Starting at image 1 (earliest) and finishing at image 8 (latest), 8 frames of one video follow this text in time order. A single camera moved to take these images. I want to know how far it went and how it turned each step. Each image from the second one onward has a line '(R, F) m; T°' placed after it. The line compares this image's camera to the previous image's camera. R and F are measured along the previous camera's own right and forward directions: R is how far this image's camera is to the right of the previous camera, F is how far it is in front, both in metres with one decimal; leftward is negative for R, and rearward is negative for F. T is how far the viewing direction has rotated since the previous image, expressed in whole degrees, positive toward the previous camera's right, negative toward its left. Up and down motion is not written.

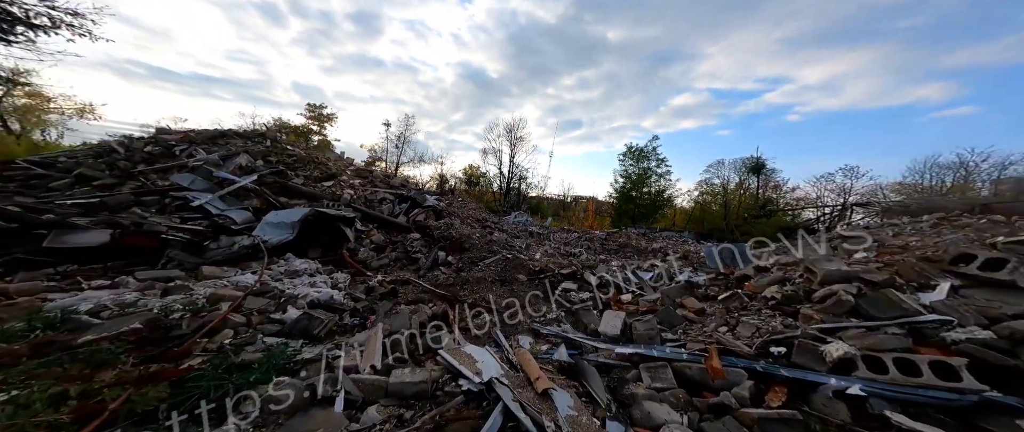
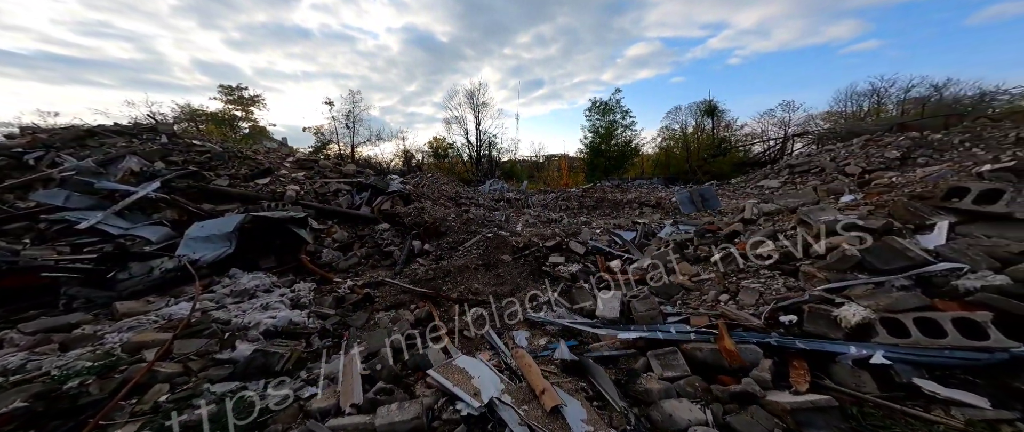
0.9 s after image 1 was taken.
(0.0, +0.3) m; +5°
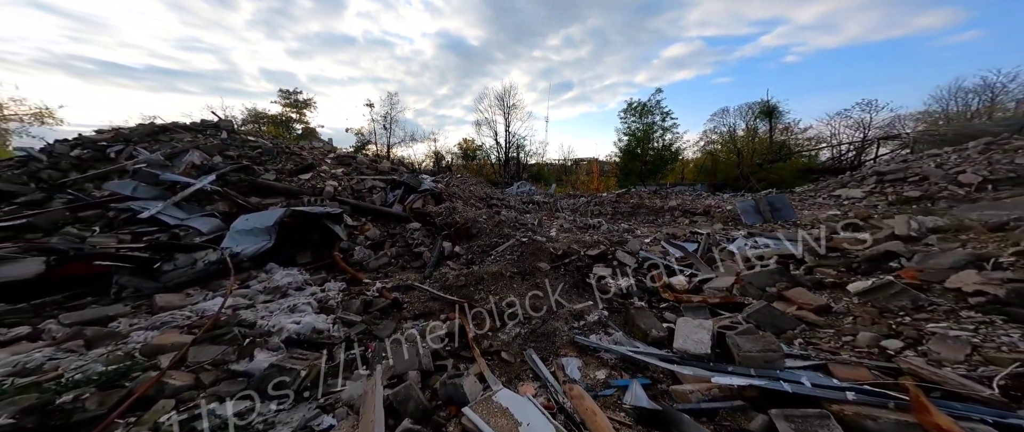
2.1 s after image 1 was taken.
(-0.1, +0.5) m; -7°
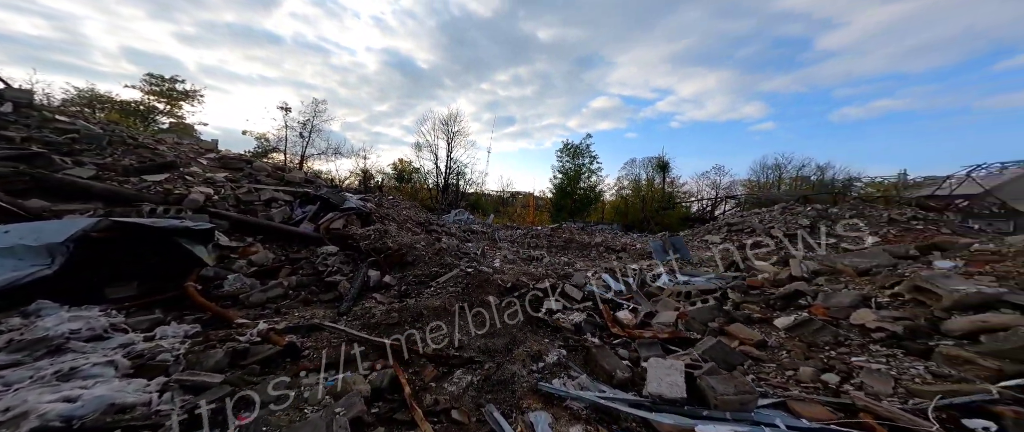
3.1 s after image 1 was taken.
(-0.1, +0.5) m; +14°
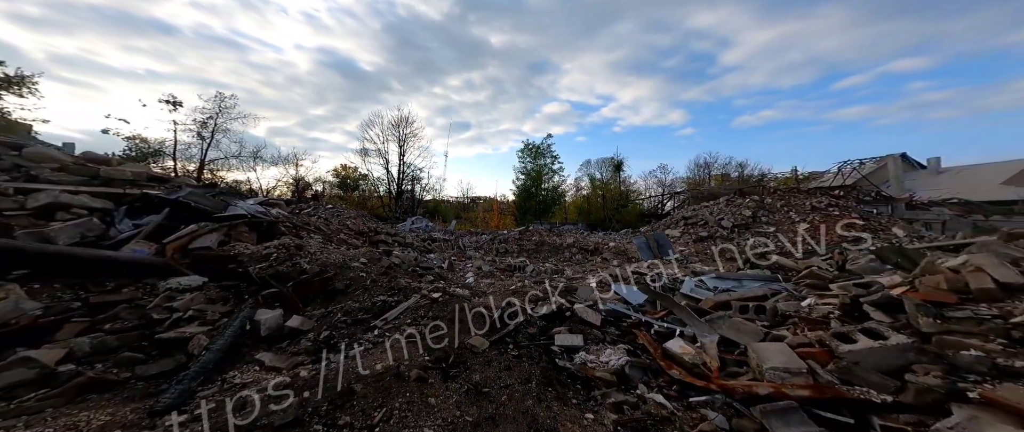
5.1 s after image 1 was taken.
(-0.2, +1.6) m; +7°
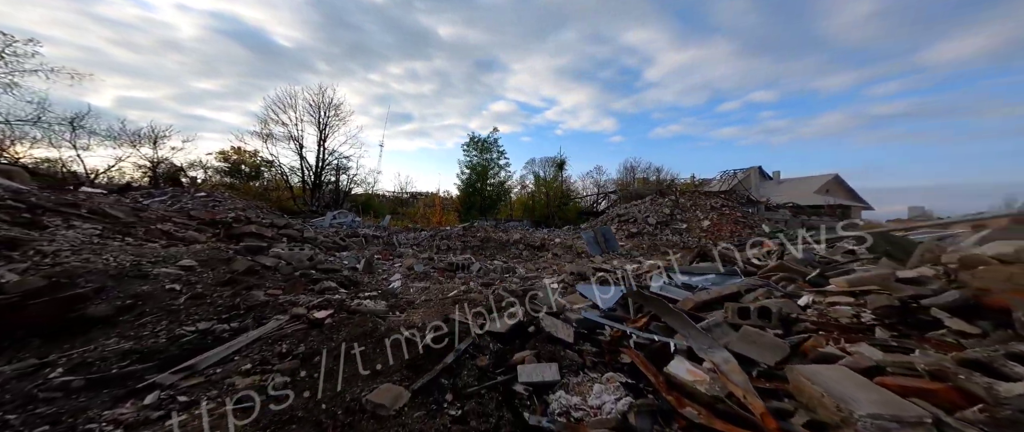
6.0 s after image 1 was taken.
(0.0, +1.0) m; +10°
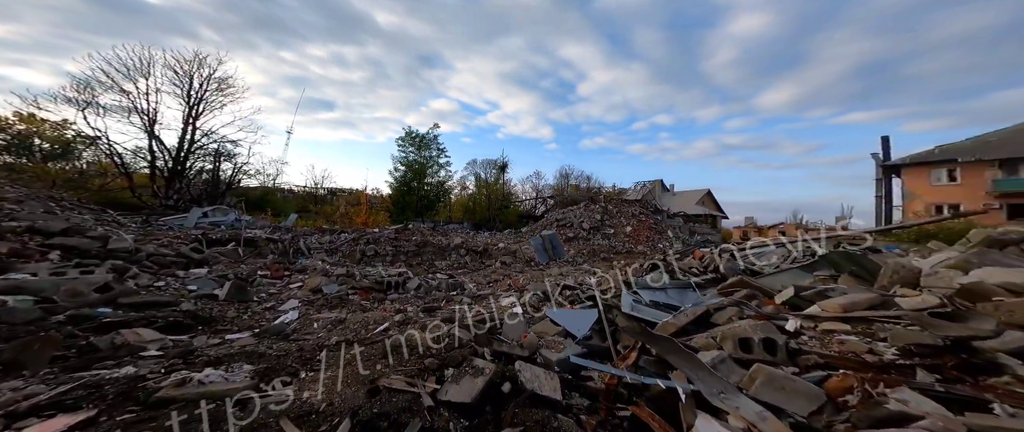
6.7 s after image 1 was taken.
(-0.2, +0.8) m; +11°
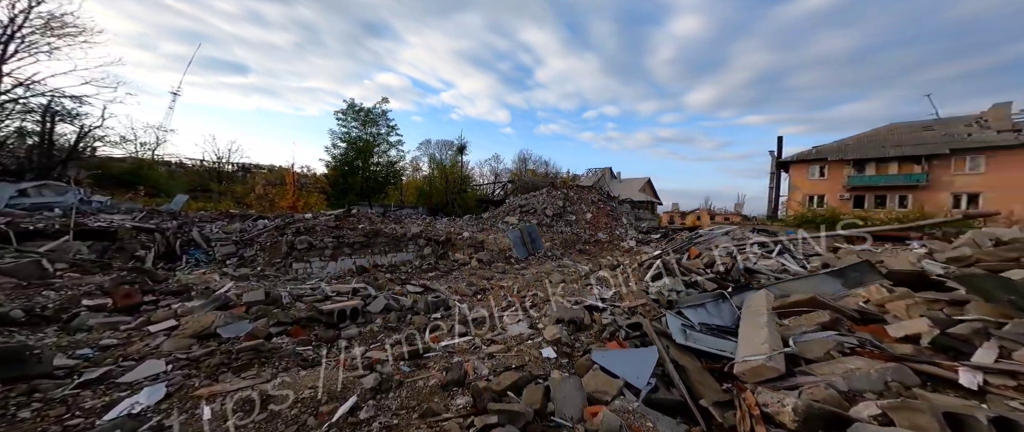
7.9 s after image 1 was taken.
(-0.6, +1.3) m; +9°
